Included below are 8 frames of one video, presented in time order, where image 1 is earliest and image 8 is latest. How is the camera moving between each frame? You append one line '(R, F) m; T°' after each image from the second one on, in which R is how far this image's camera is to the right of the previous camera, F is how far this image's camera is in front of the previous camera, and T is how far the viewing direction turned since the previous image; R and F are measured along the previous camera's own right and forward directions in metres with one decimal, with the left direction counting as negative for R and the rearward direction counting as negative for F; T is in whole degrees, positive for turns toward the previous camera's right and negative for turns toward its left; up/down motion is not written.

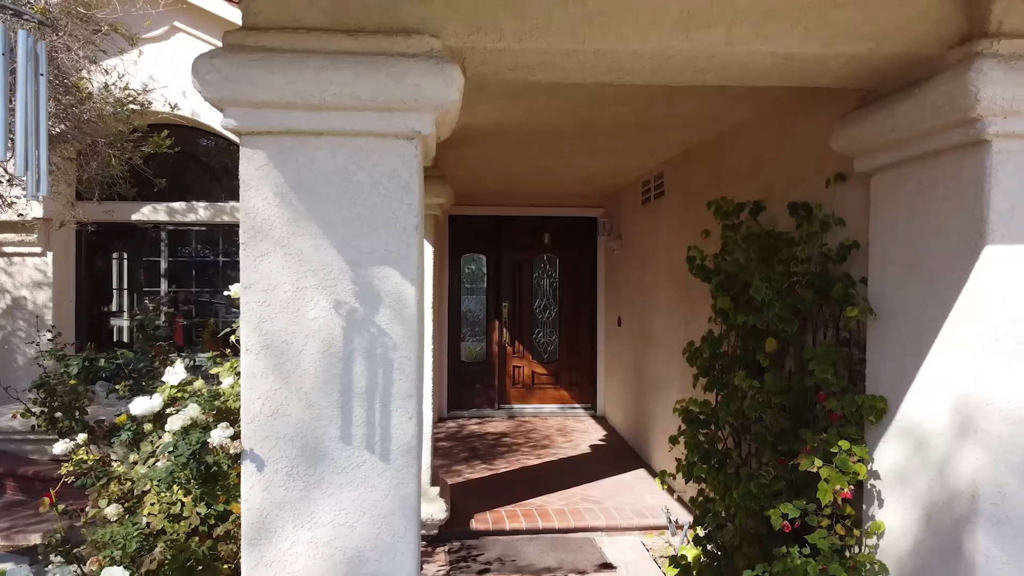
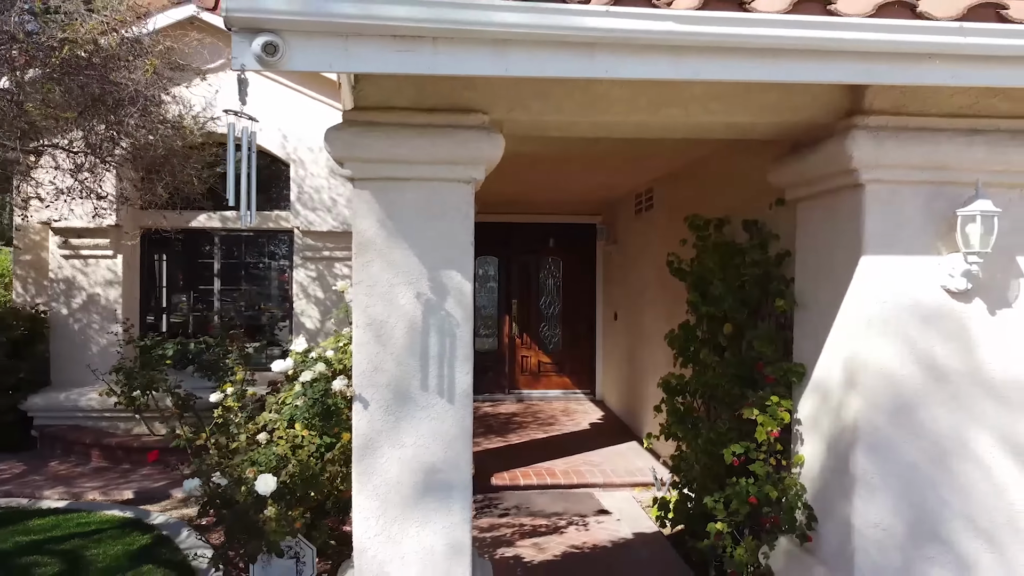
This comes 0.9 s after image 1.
(-0.1, -1.1) m; 0°
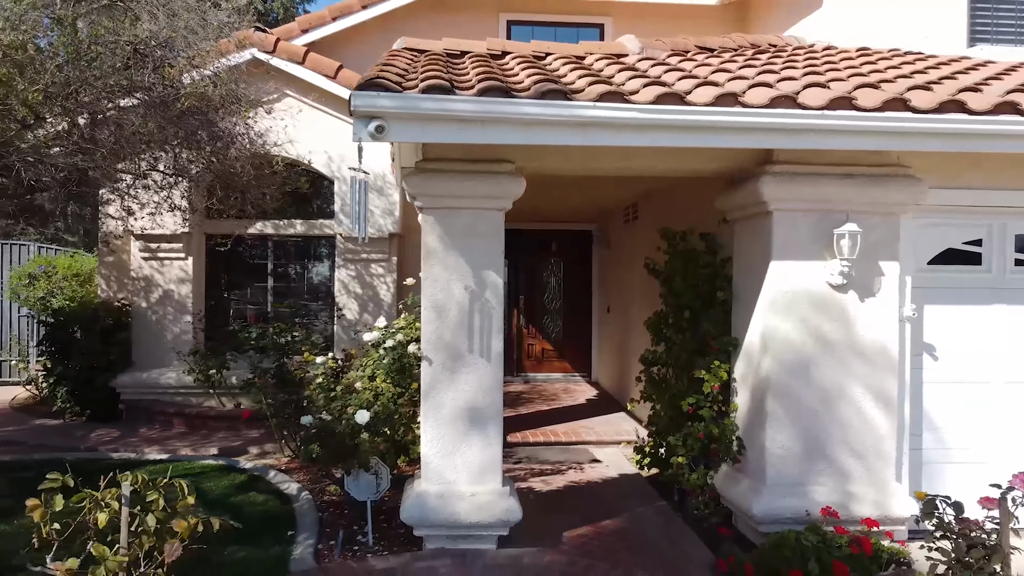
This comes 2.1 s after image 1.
(-0.1, -1.6) m; 0°
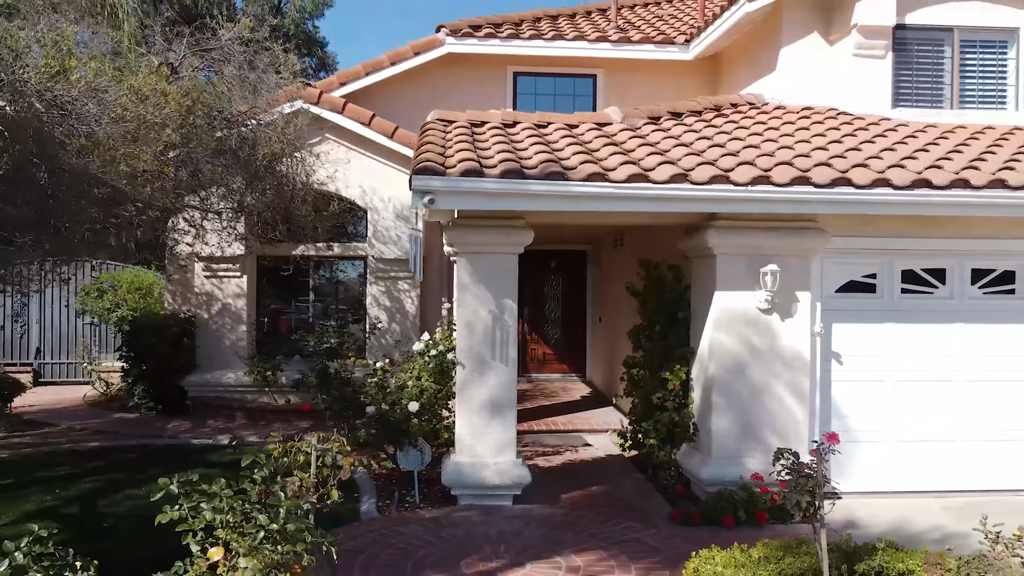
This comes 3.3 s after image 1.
(-0.1, -1.8) m; 0°
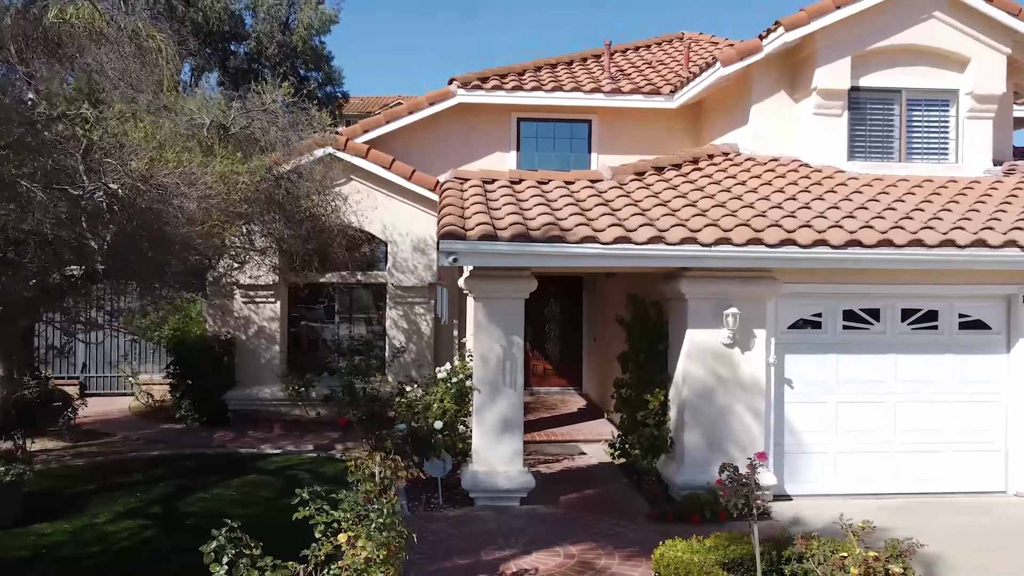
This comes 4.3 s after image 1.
(-0.1, -1.5) m; 0°
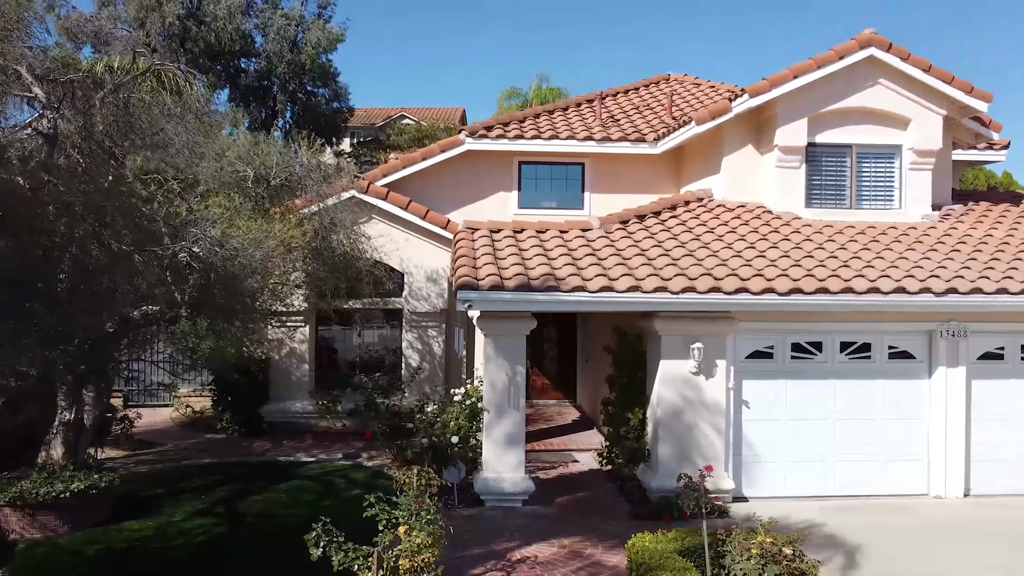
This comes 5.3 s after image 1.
(-0.1, -1.8) m; 0°
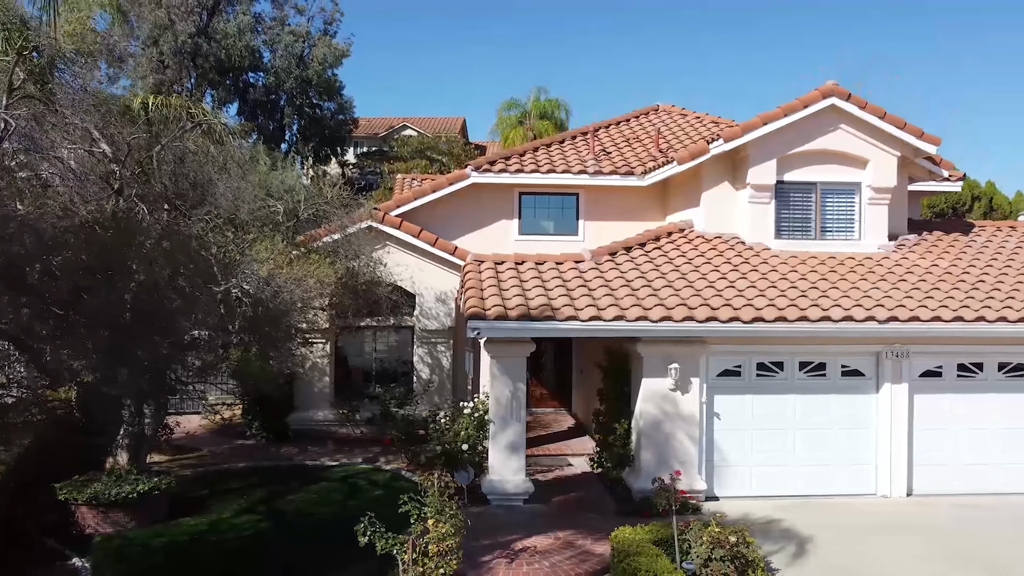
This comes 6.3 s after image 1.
(-0.1, -1.6) m; 0°
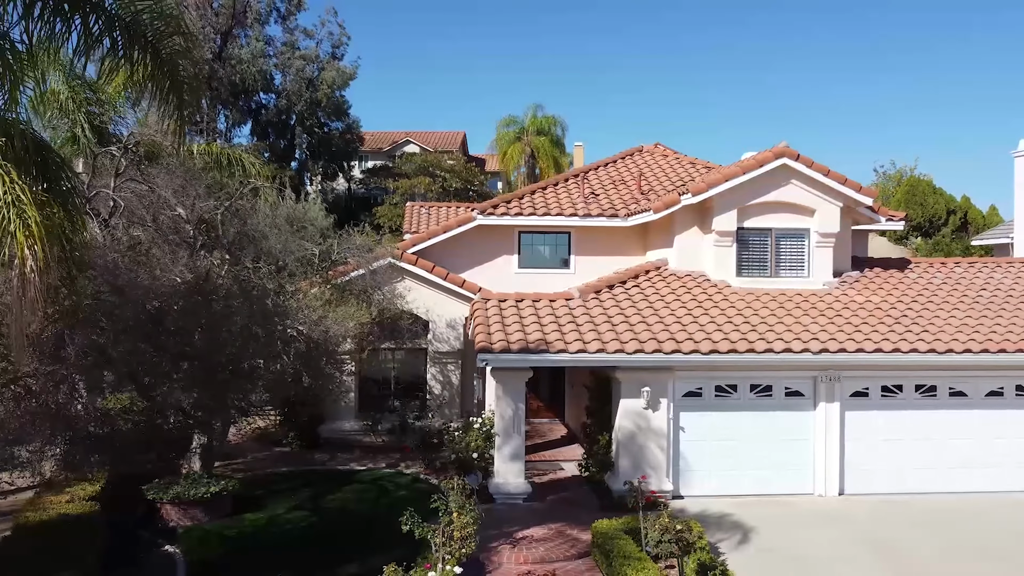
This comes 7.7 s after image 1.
(-0.1, -2.6) m; 0°
